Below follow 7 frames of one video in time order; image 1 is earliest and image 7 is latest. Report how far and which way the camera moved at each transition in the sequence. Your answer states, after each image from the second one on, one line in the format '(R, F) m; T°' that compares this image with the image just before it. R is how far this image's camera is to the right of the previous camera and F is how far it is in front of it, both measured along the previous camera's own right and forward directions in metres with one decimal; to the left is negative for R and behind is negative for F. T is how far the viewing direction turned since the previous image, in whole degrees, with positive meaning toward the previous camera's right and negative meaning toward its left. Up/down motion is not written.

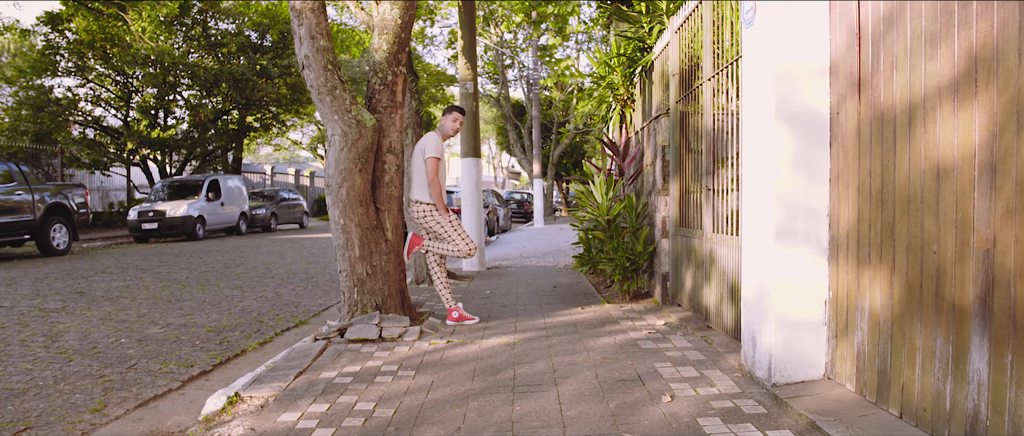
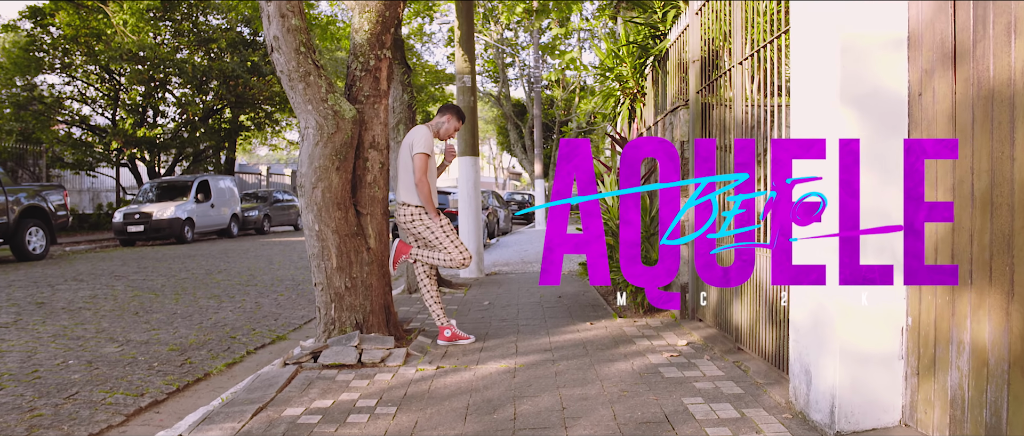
(0.0, +0.8) m; 0°
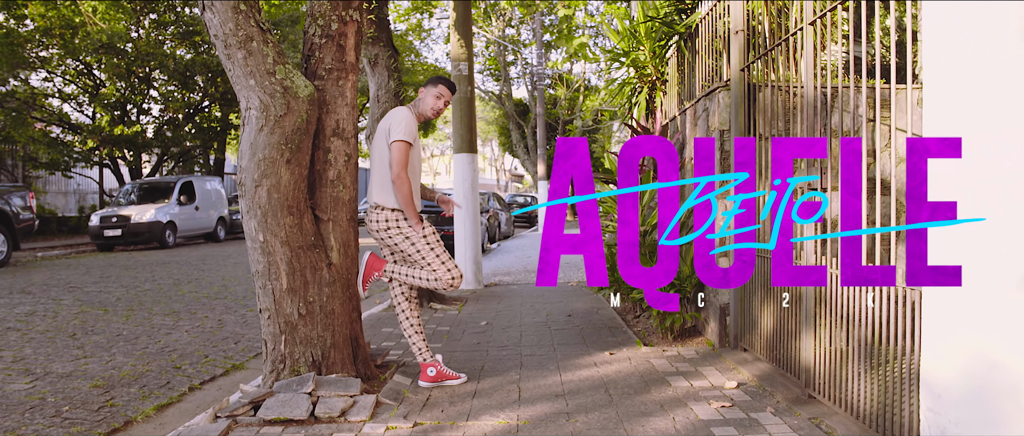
(0.0, +1.2) m; 0°
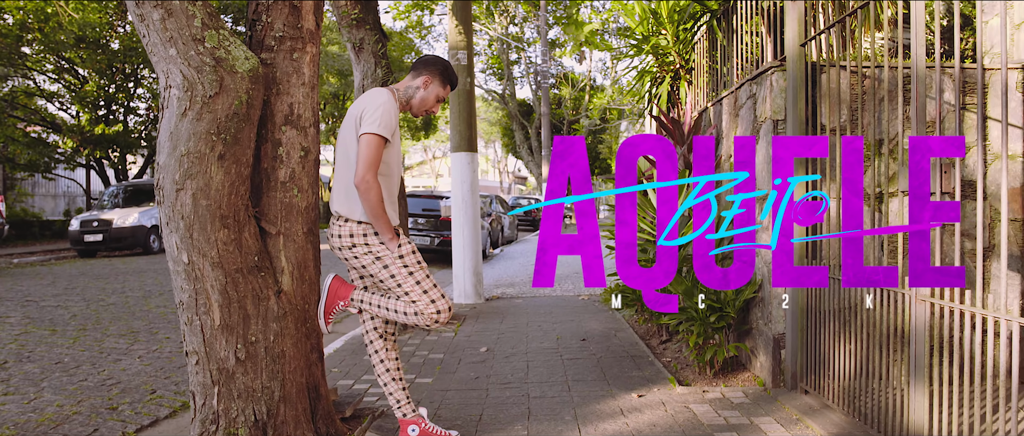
(0.0, +1.0) m; 0°
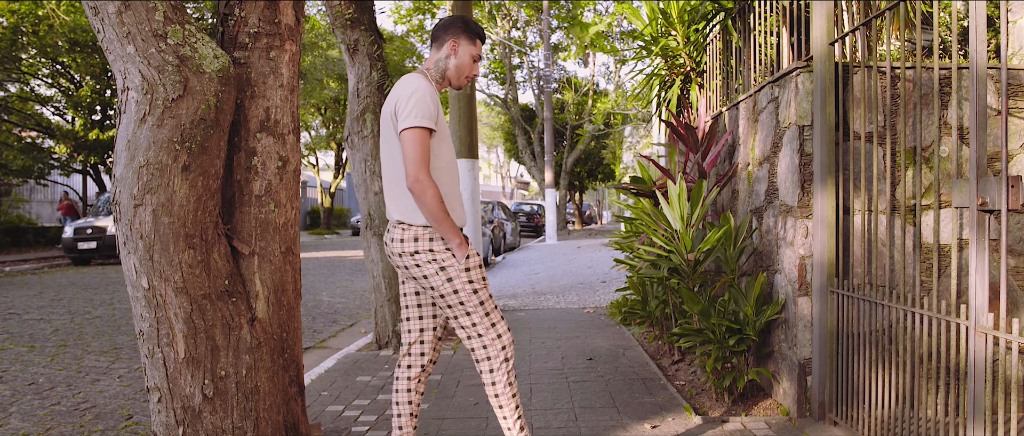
(0.0, +0.4) m; 0°
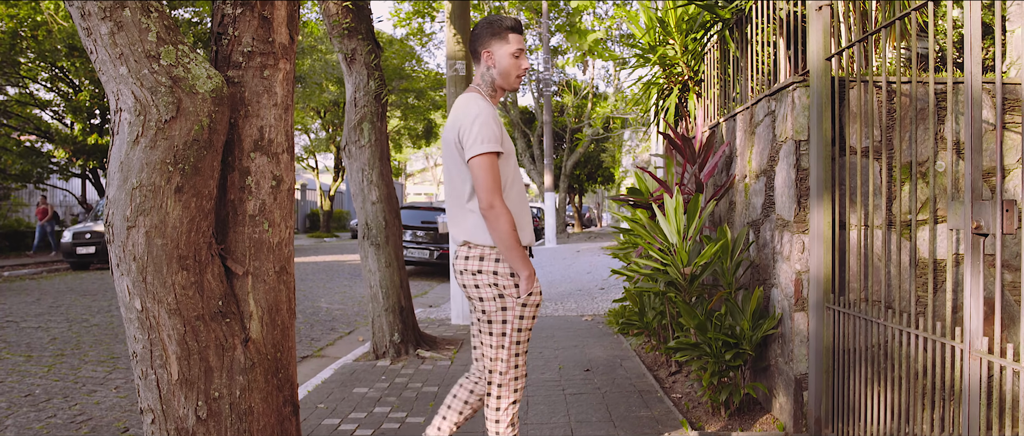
(0.0, 0.0) m; 0°
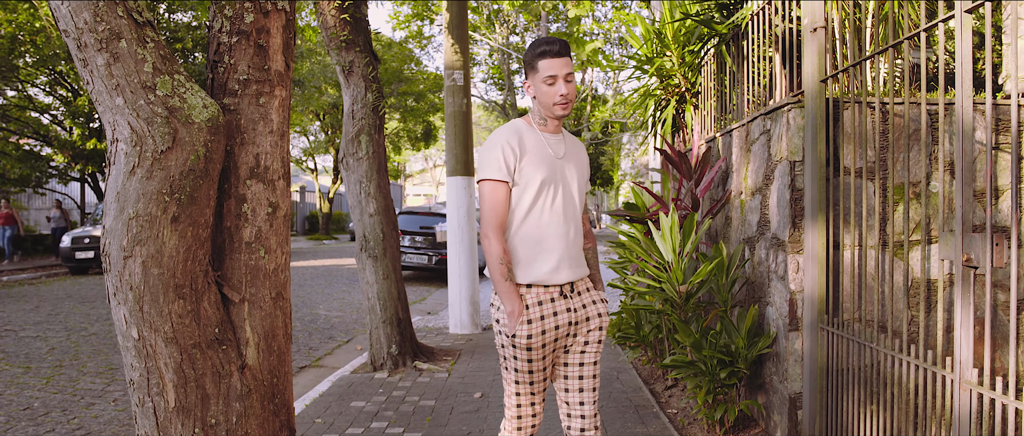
(0.0, 0.0) m; 0°
